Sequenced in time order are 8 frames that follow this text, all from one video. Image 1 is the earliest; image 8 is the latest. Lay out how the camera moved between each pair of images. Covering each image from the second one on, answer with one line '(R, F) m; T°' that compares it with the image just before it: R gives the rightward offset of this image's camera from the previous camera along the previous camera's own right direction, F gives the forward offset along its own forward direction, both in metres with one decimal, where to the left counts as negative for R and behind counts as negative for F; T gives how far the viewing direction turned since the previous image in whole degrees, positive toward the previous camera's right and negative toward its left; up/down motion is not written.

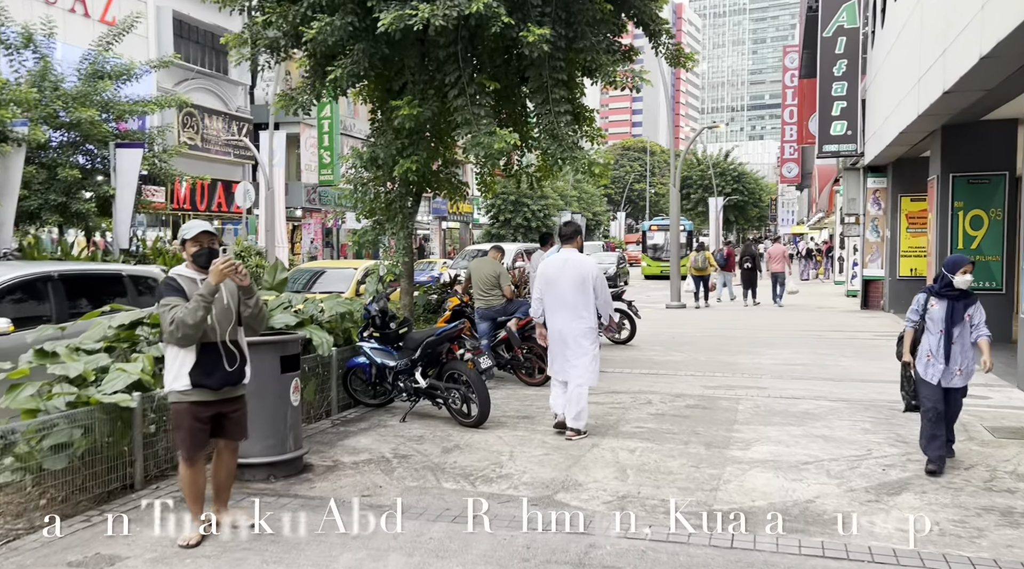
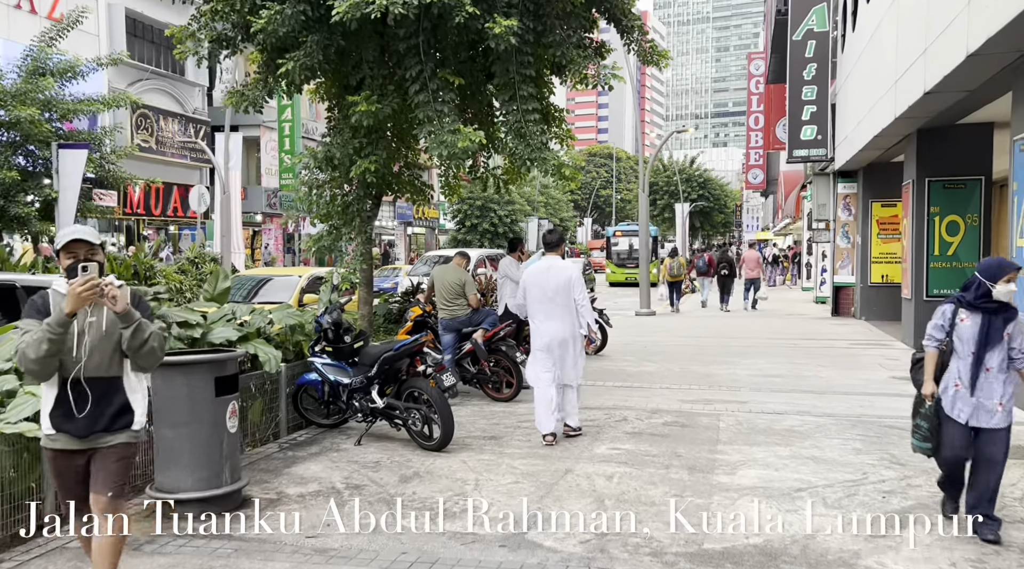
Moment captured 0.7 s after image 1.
(0.0, +0.6) m; +2°
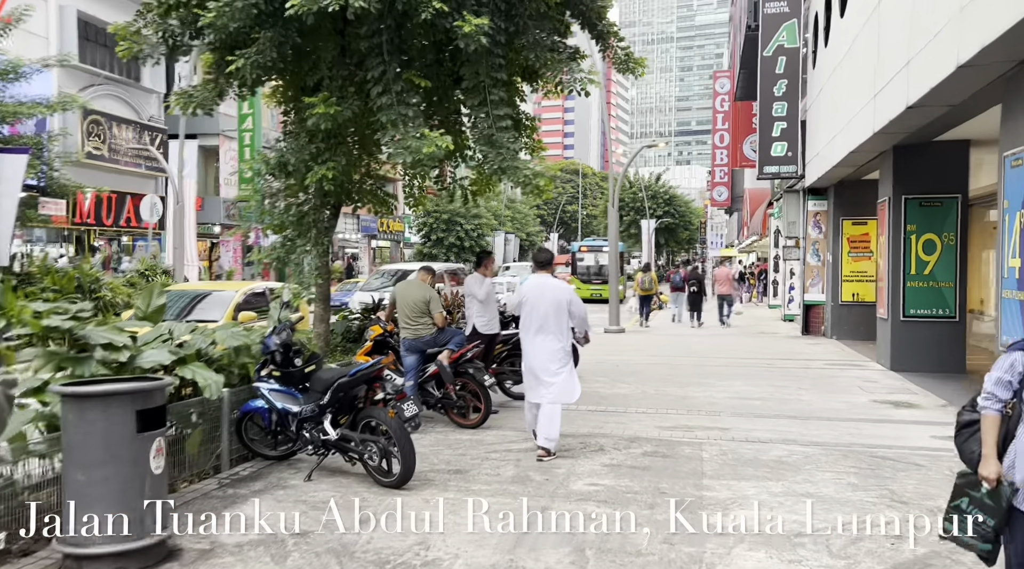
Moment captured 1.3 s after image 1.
(0.0, +0.6) m; +2°
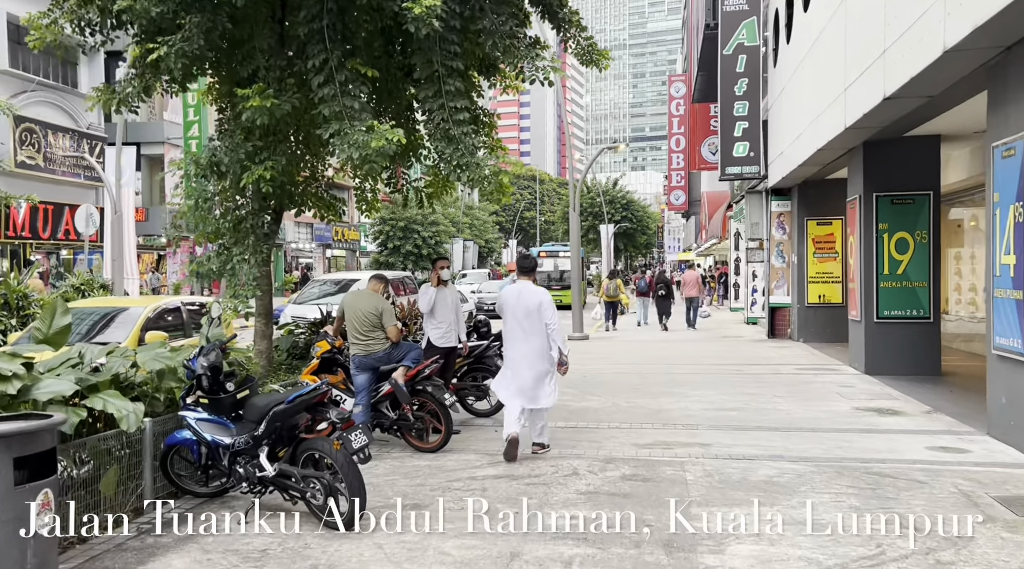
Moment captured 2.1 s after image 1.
(0.0, +0.7) m; +3°
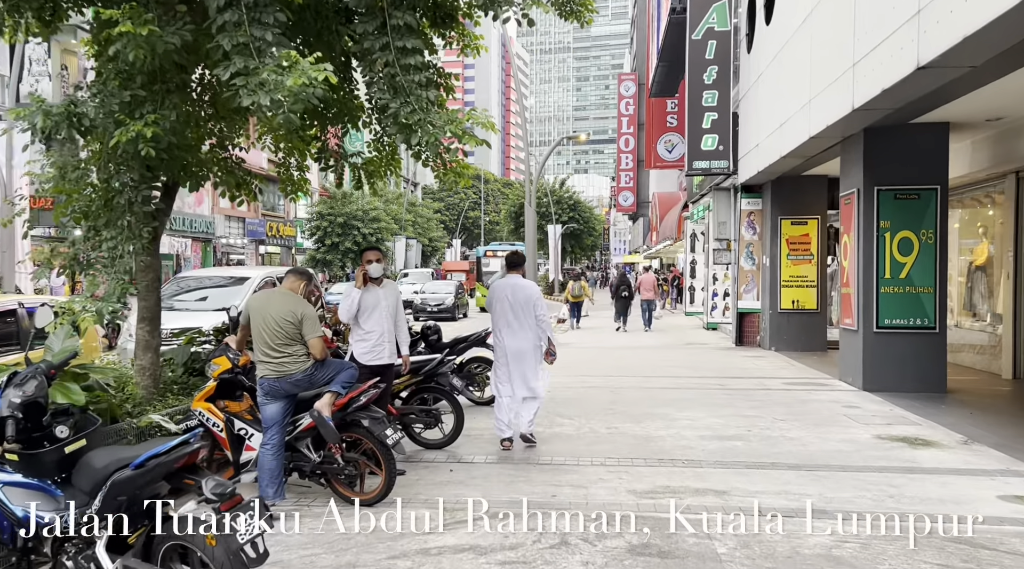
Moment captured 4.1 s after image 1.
(-0.2, +1.8) m; +4°
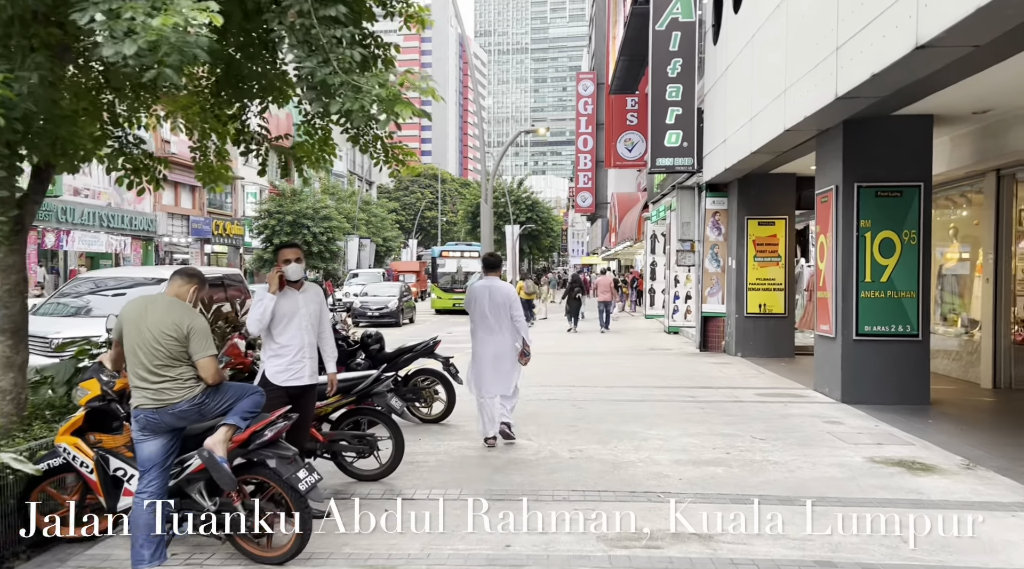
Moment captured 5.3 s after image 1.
(+0.1, +1.0) m; +3°
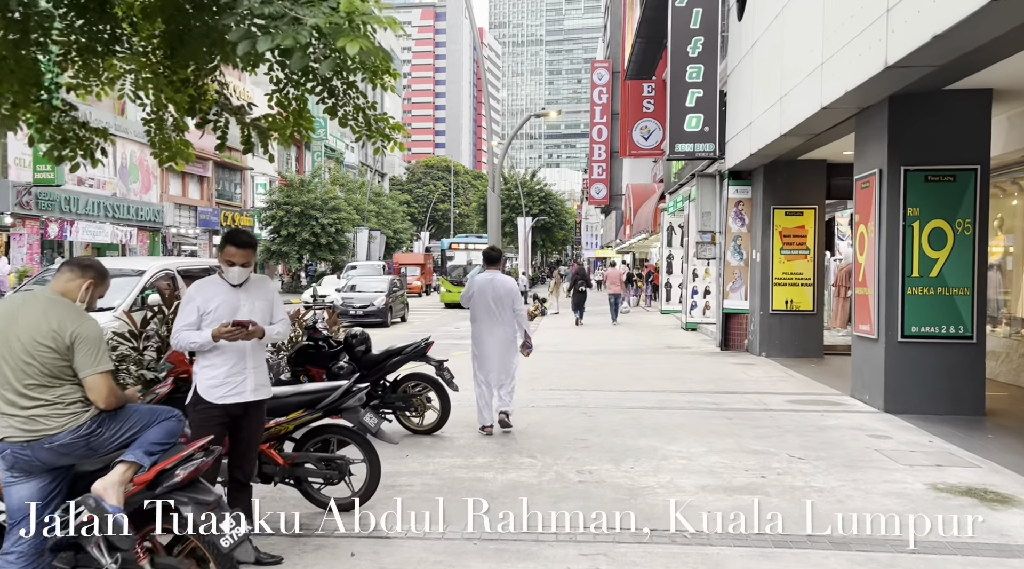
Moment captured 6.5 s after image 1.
(+0.1, +1.1) m; -1°
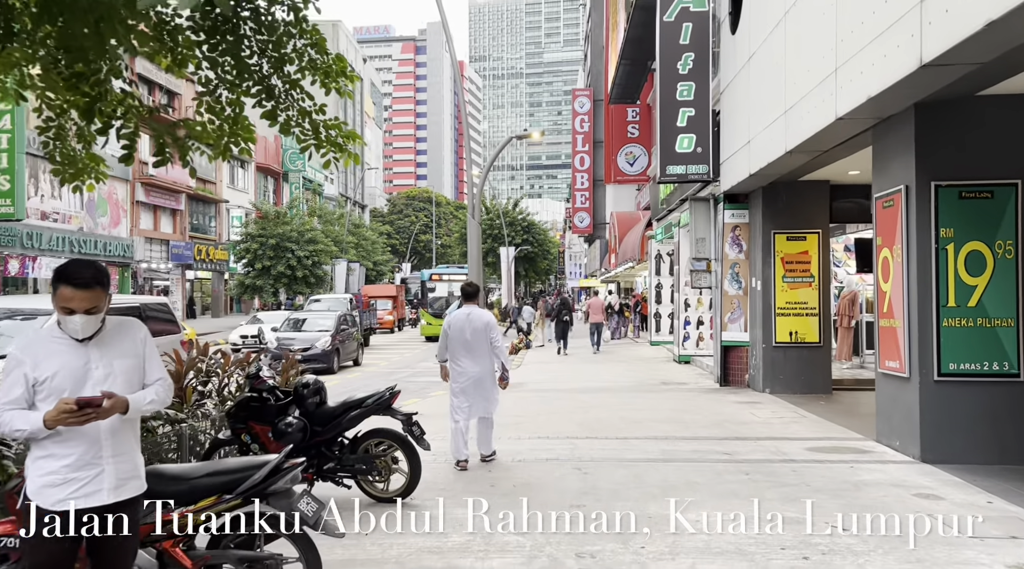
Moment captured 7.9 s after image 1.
(0.0, +1.2) m; +1°
